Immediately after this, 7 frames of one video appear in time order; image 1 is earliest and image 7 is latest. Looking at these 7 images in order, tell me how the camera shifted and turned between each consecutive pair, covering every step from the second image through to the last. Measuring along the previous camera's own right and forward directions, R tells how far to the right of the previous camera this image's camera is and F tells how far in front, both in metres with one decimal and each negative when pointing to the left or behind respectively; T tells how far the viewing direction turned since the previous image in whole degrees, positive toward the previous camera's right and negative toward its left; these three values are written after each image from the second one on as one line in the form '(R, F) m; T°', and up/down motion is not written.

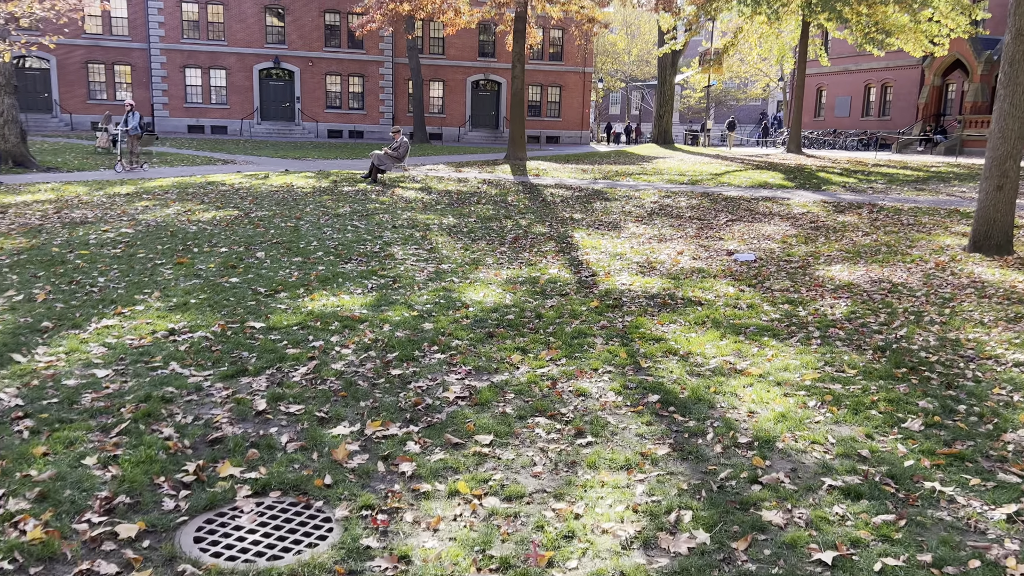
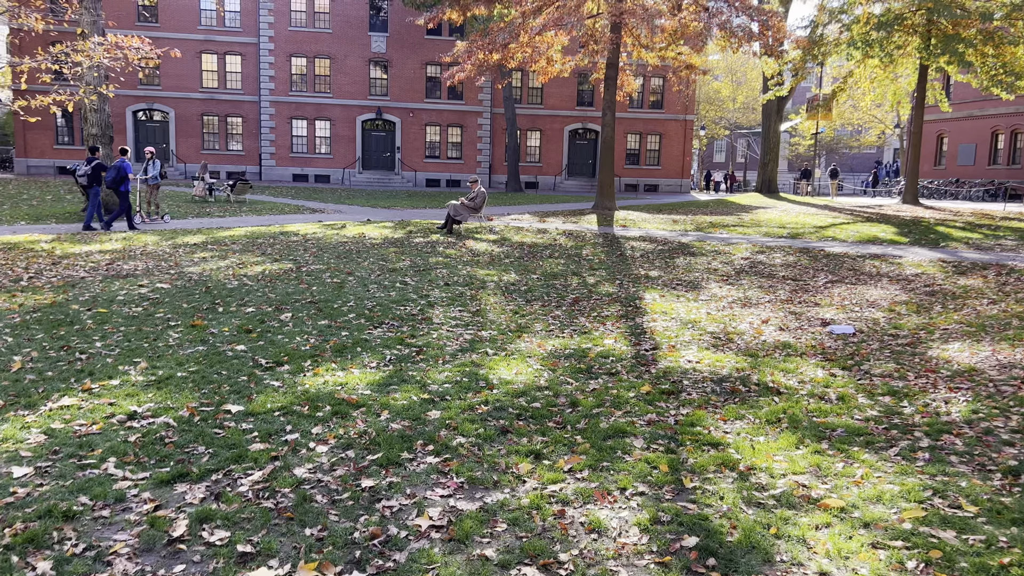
(+0.5, +1.0) m; -7°
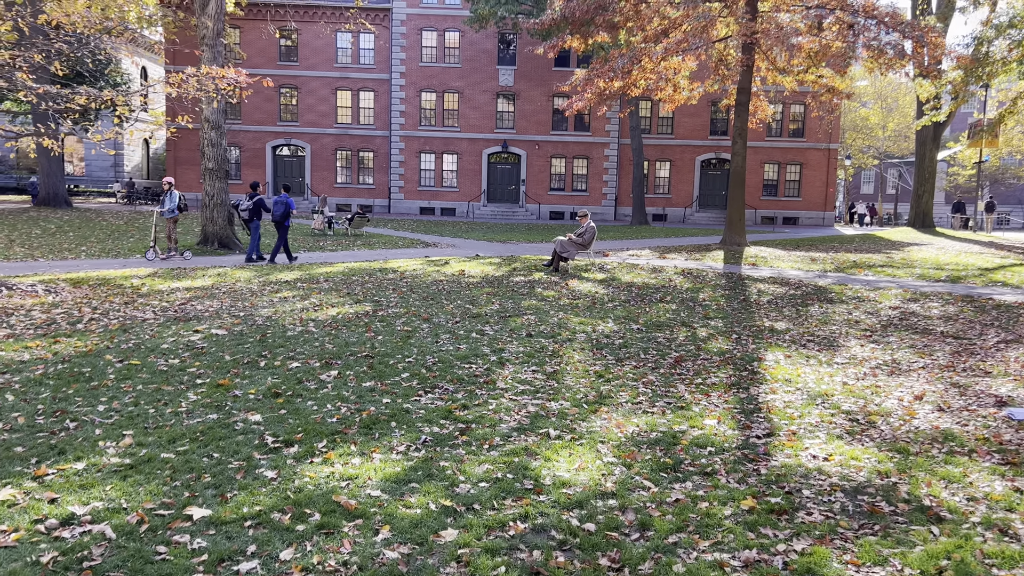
(+0.4, +1.3) m; -9°
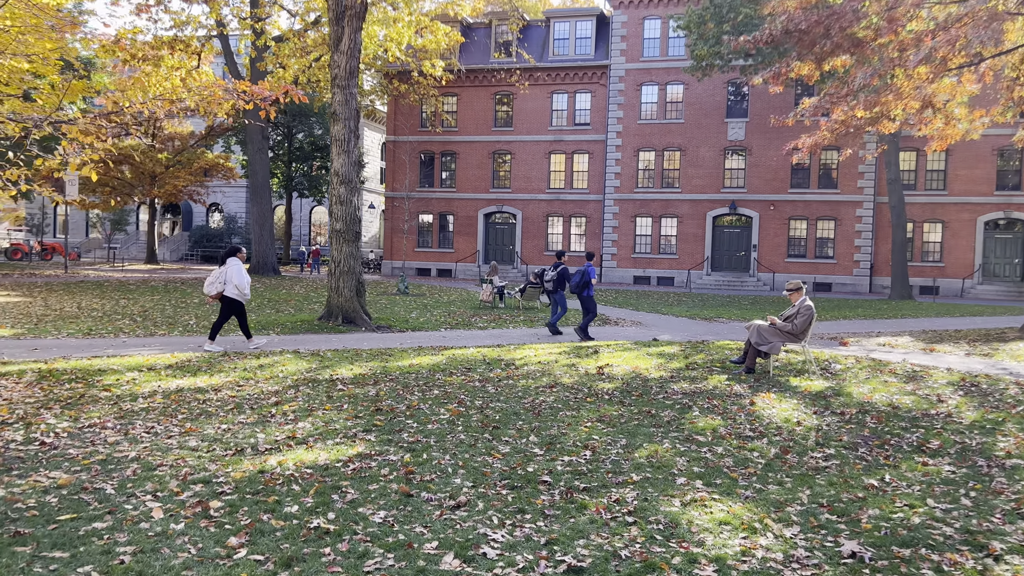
(+1.0, +4.7) m; -17°
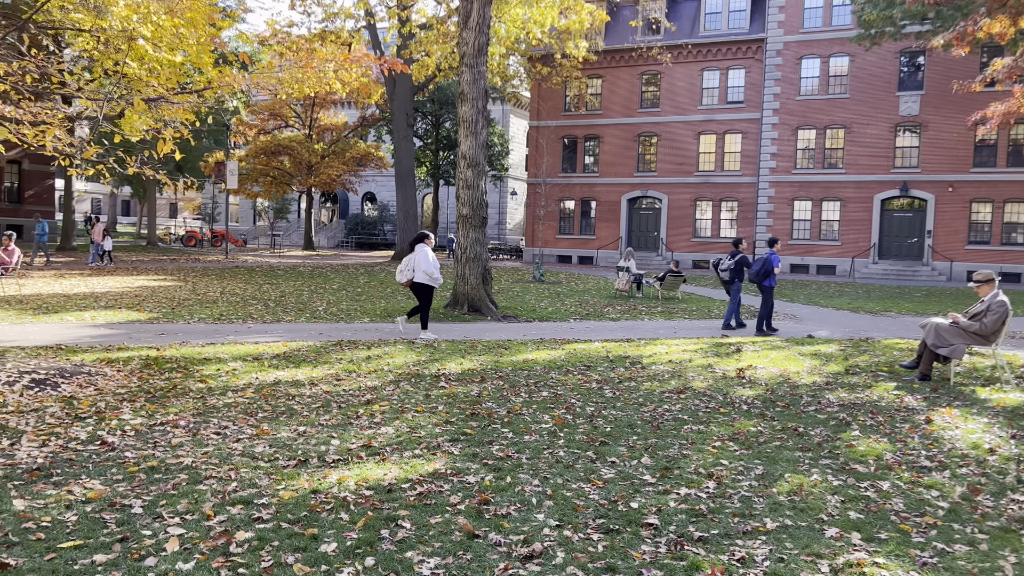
(+0.3, +1.0) m; -10°
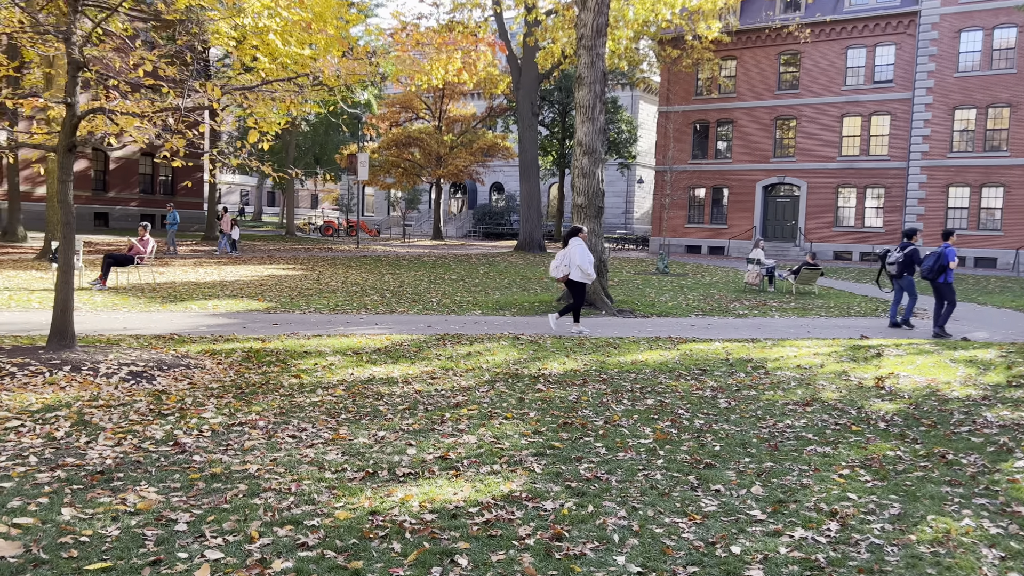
(+0.2, +0.6) m; -9°
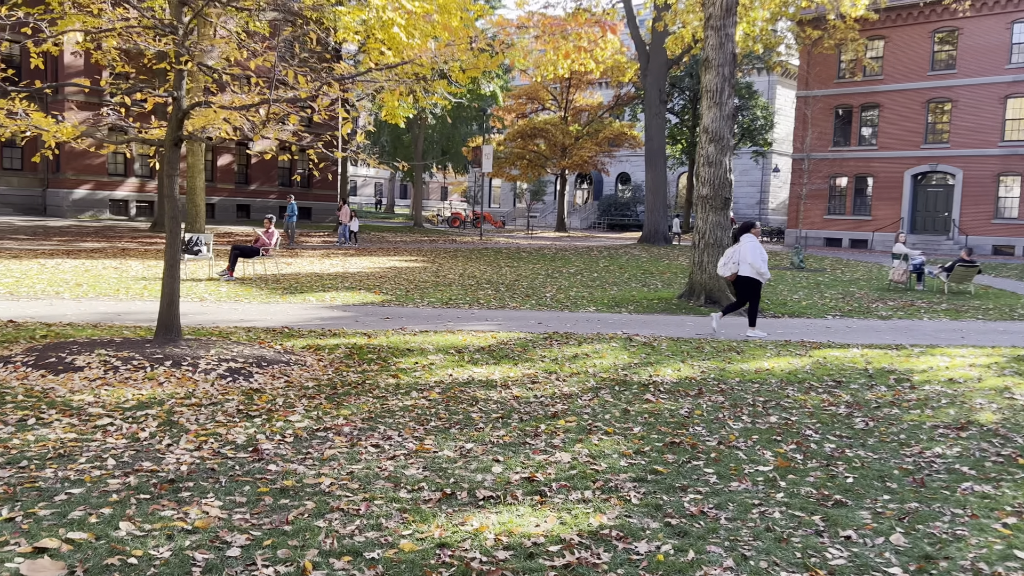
(+0.2, +0.5) m; -9°
